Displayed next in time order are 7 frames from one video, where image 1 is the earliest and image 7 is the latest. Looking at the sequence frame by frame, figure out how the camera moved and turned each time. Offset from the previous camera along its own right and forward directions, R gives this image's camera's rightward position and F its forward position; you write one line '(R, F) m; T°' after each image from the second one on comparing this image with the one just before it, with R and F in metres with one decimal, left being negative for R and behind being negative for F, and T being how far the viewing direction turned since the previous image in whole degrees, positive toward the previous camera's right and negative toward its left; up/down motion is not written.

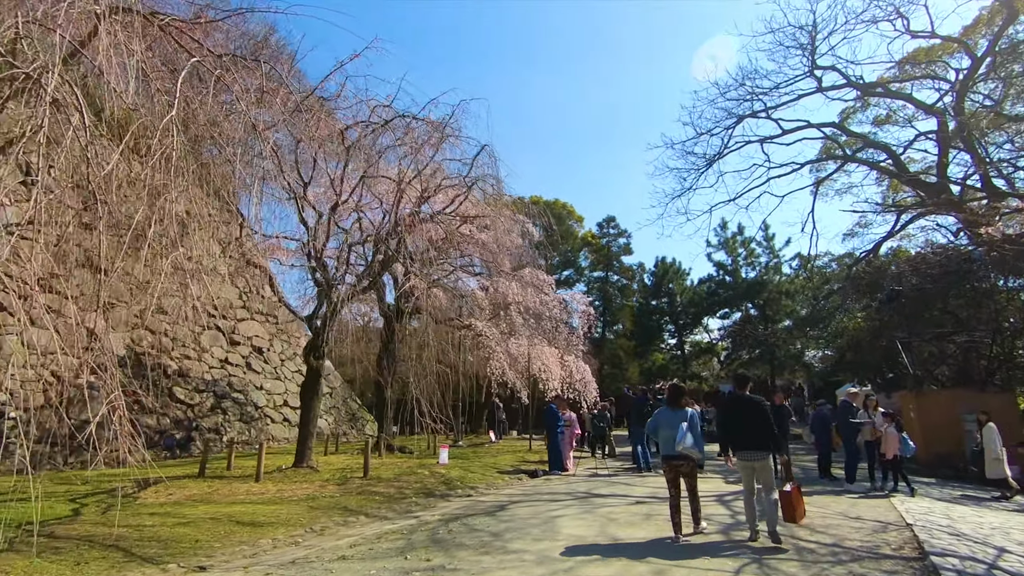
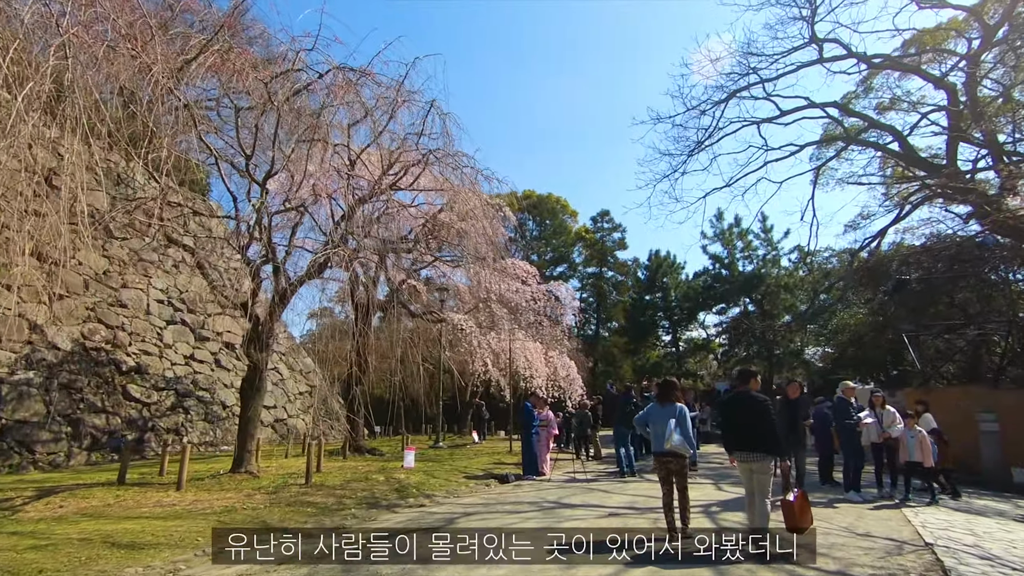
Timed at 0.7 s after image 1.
(+0.4, +1.0) m; 0°
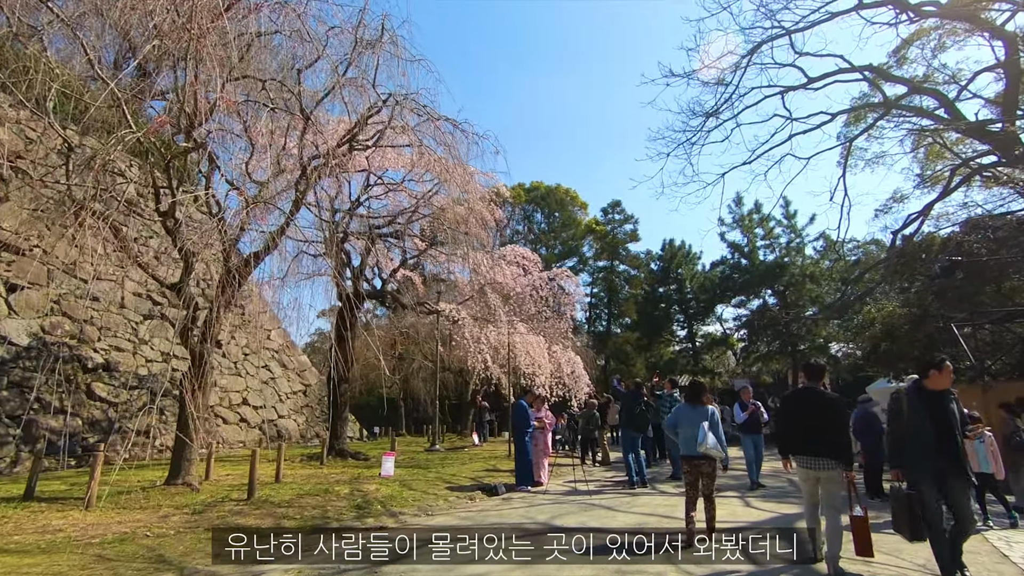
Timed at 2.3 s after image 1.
(+0.3, +1.3) m; -1°
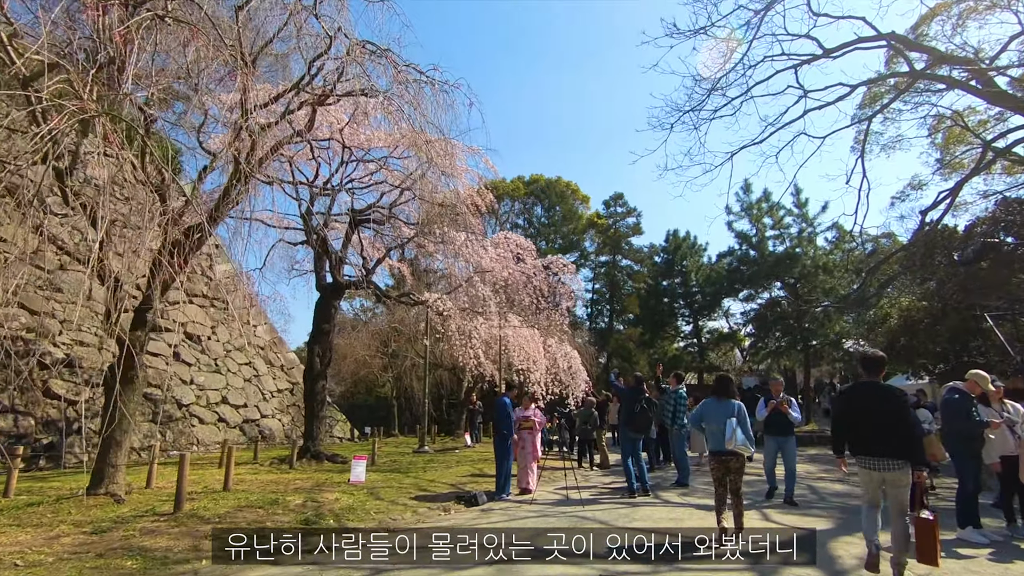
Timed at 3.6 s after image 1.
(+0.2, +1.0) m; 0°
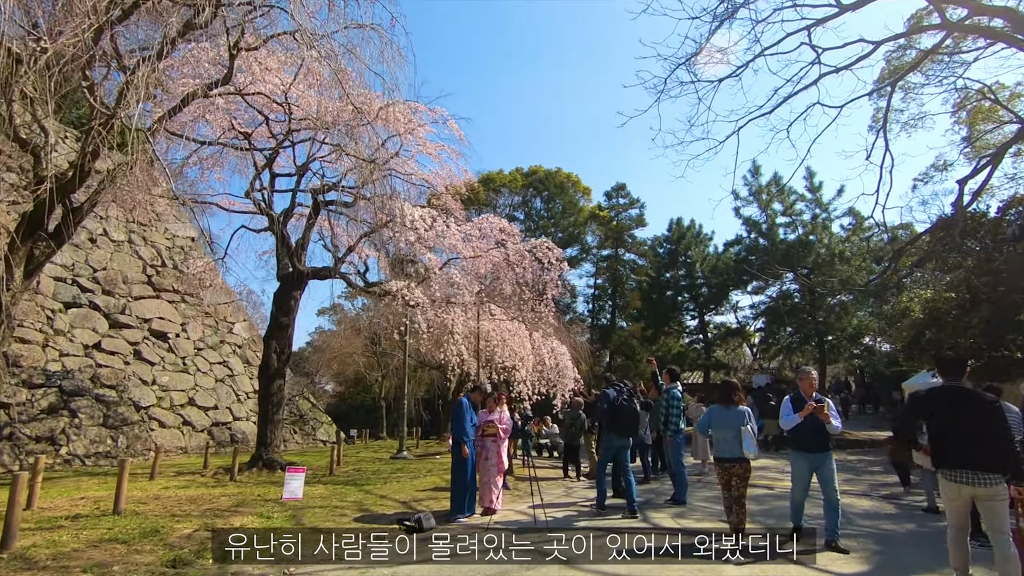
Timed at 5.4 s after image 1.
(+0.5, +1.3) m; -1°
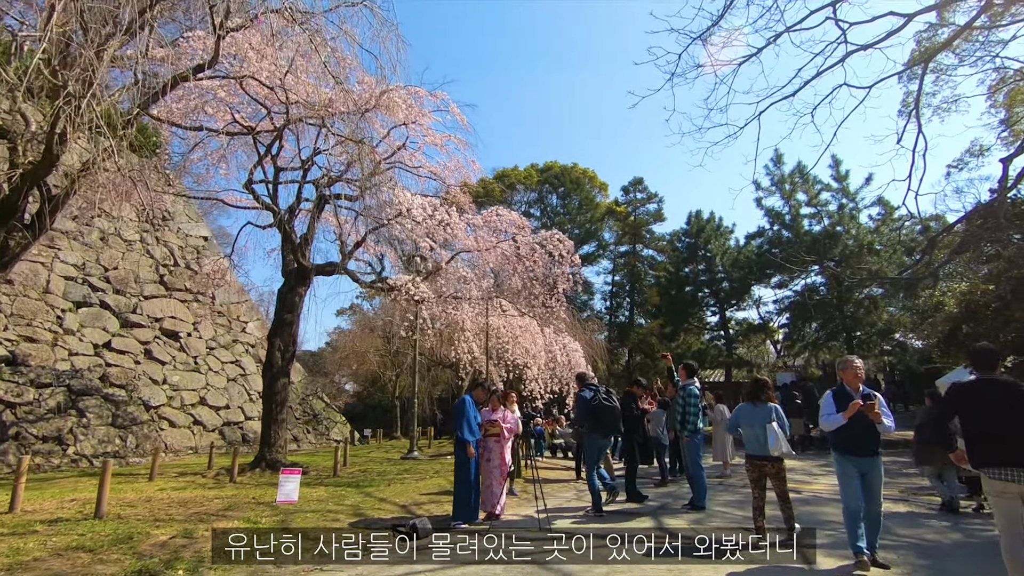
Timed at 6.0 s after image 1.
(+0.2, +0.4) m; -2°
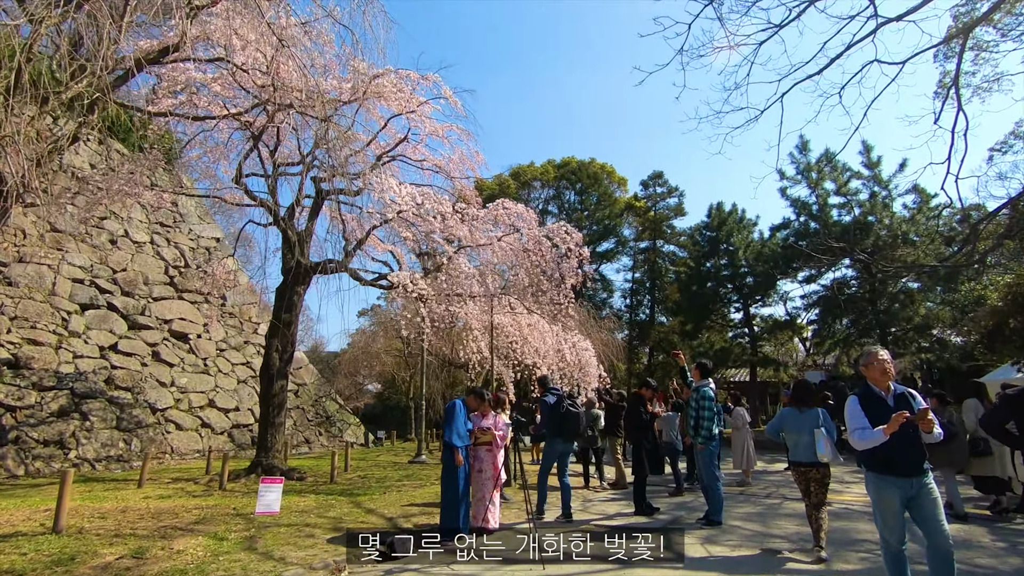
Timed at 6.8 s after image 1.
(+0.3, +0.5) m; -2°
